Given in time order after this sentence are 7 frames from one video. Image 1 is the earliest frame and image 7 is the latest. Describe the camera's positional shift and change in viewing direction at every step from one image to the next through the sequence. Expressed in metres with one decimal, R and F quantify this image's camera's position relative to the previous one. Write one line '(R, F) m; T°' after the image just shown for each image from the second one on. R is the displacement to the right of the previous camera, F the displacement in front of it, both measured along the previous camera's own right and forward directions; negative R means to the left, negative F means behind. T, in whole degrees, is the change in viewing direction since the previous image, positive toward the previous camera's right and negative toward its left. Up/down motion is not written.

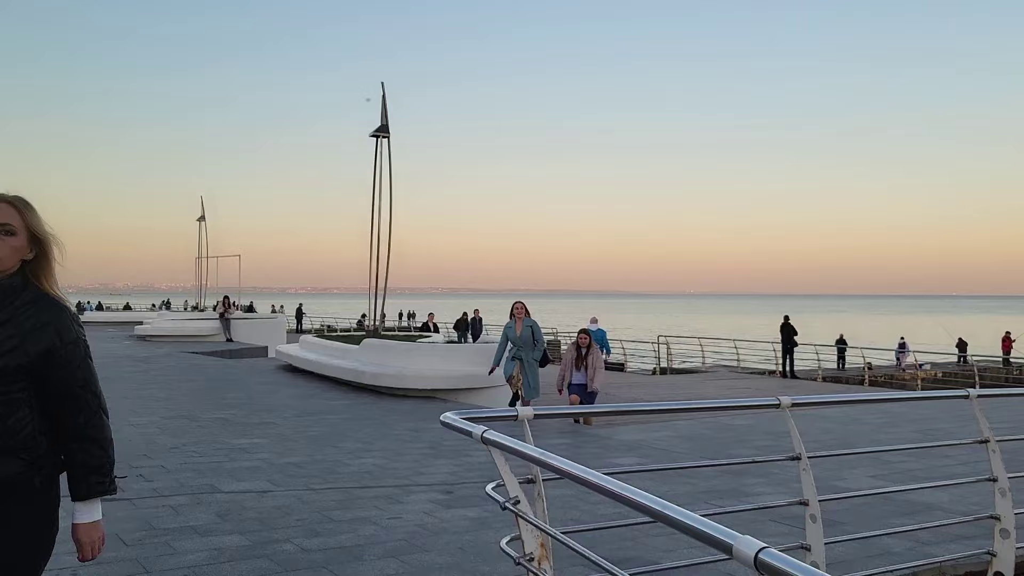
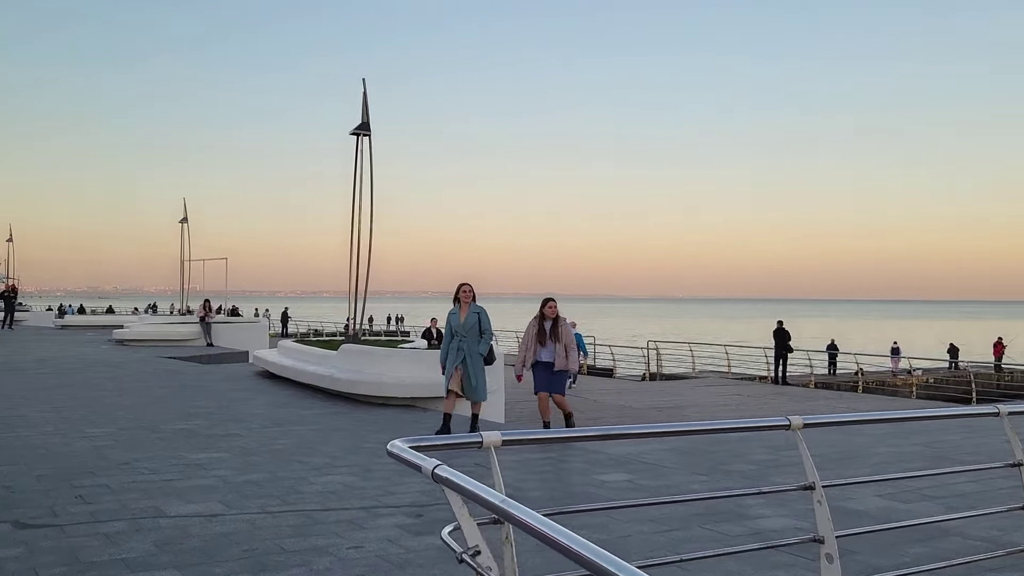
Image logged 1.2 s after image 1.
(+0.1, +0.5) m; +1°
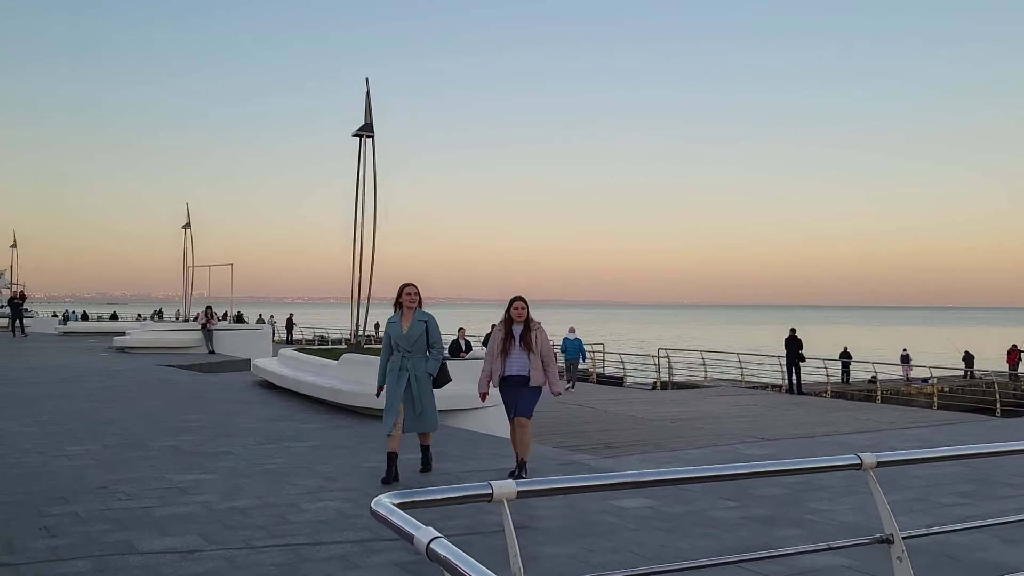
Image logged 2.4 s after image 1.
(0.0, +0.6) m; 0°
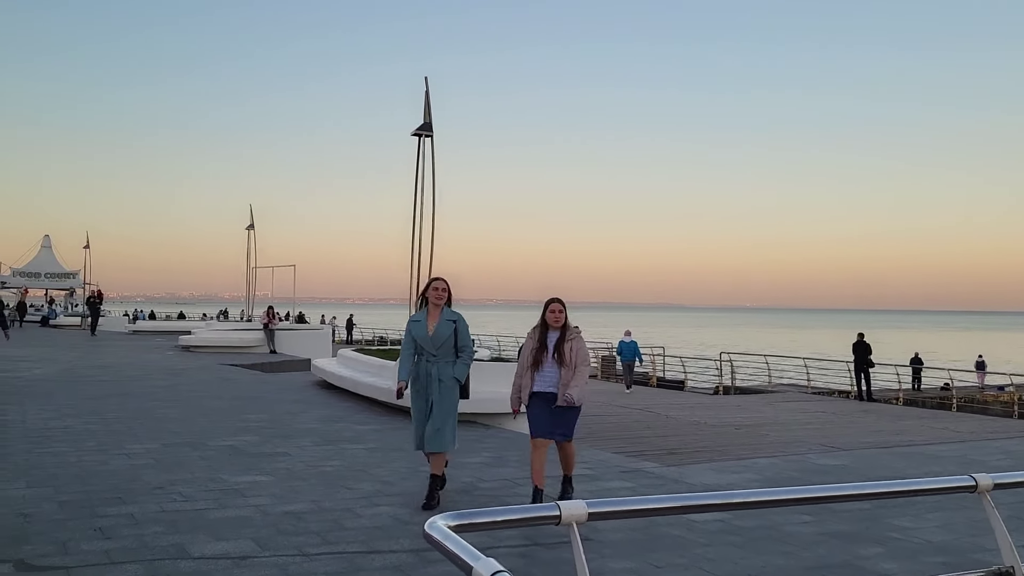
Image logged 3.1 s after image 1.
(0.0, +0.2) m; -4°
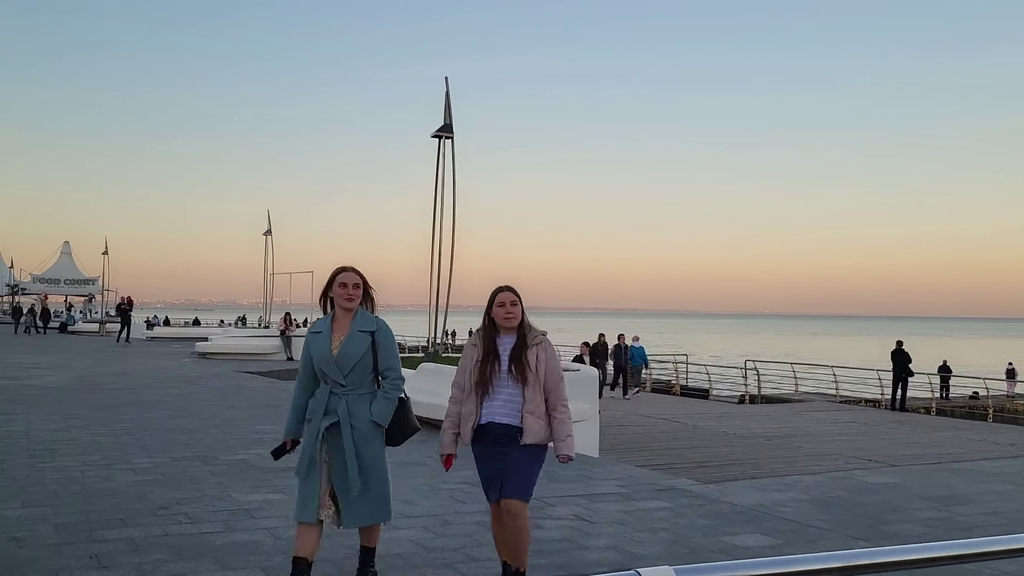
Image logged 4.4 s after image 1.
(-0.1, +0.5) m; -1°
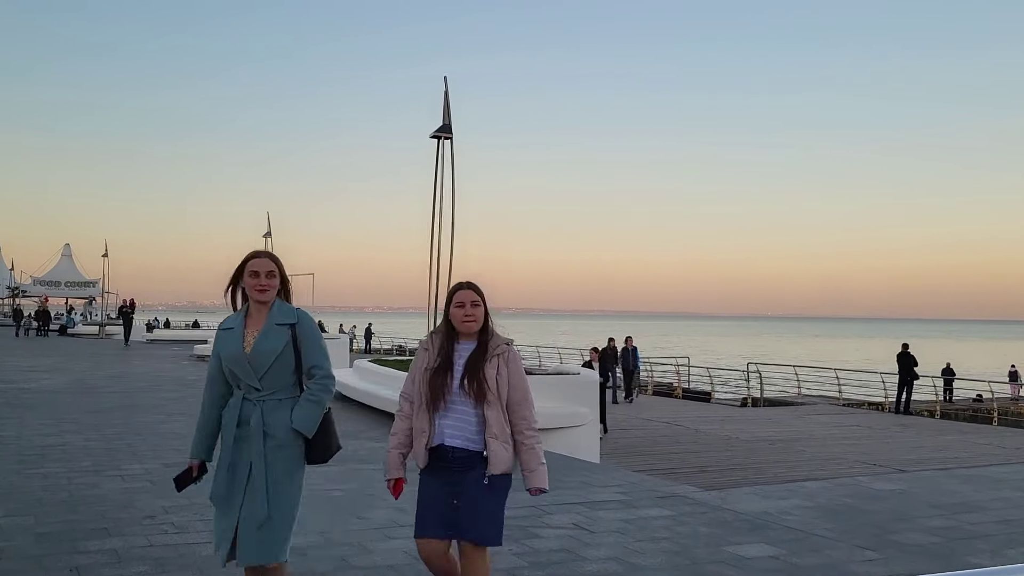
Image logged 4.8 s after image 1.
(0.0, +0.2) m; 0°
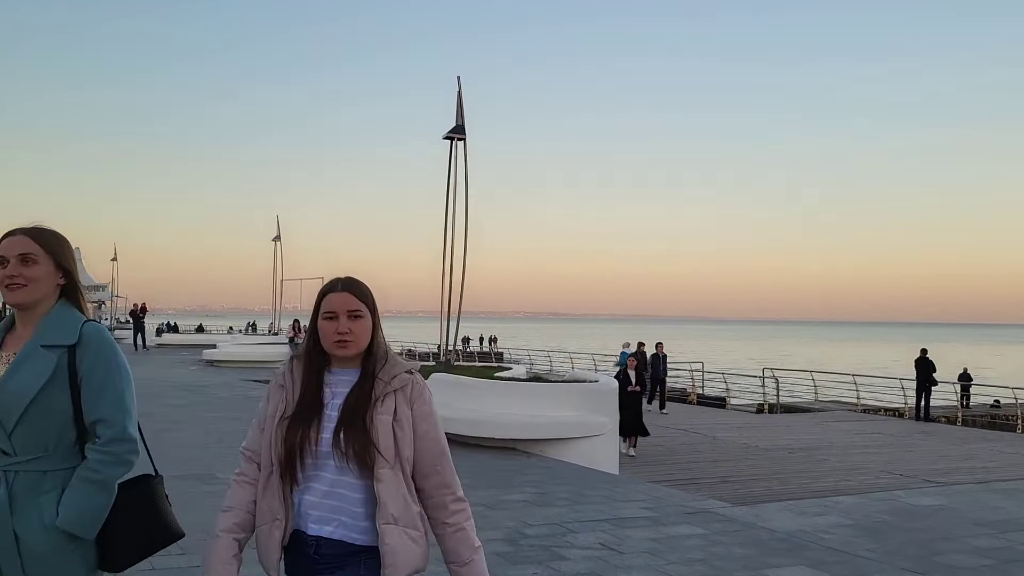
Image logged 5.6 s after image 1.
(-0.1, +0.3) m; -1°
